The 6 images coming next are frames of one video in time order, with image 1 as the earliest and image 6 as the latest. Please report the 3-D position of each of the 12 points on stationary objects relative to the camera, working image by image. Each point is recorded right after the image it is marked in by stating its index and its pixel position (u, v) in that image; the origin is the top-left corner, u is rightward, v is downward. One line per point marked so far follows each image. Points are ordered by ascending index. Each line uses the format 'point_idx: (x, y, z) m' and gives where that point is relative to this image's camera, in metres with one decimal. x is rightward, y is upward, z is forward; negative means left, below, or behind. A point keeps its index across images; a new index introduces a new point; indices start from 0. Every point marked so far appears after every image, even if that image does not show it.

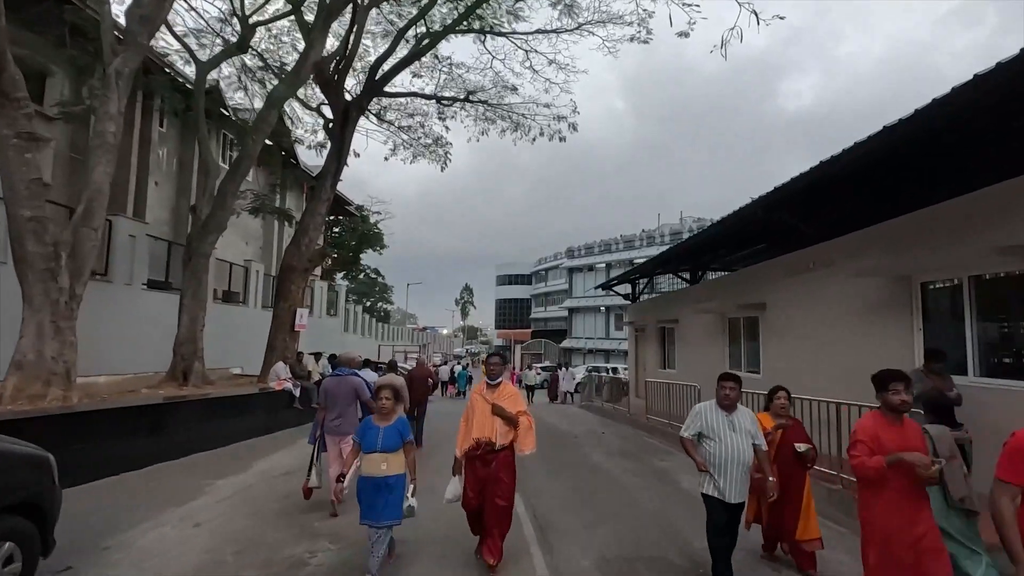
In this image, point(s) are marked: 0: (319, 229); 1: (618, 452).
0: (-6.7, +2.0, +18.4) m
1: (+2.3, -3.6, +11.5) m
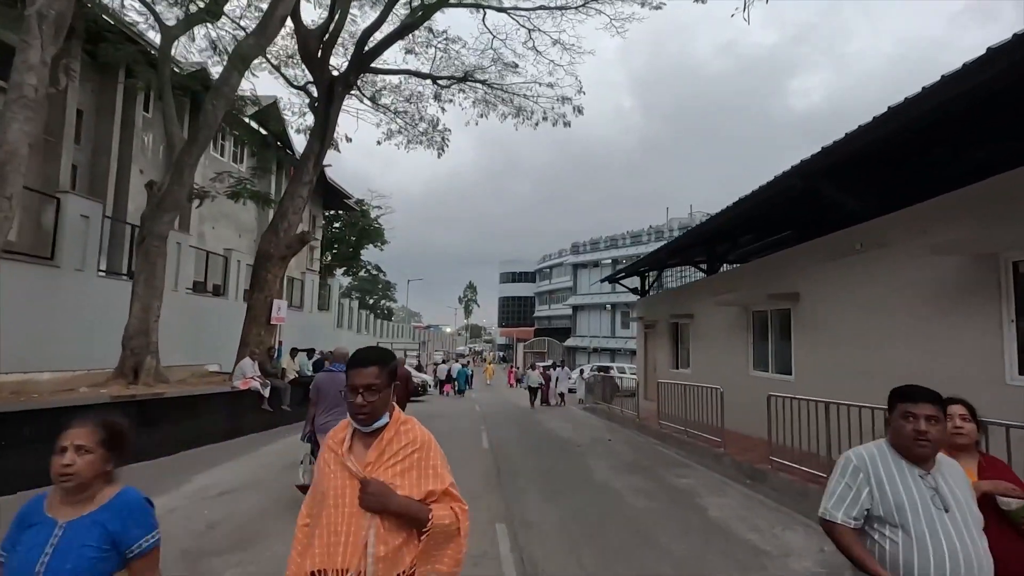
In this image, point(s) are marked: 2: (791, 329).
0: (-6.7, +2.4, +16.9) m
1: (+2.2, -3.3, +9.9) m
2: (+5.8, -0.9, +11.0) m
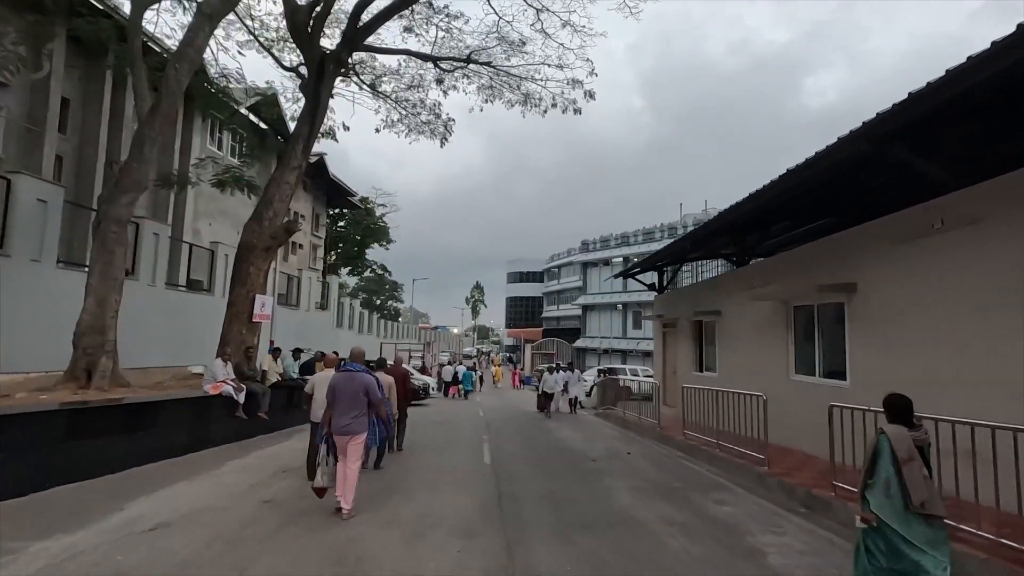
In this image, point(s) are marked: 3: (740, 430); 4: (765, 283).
0: (-6.6, +2.5, +15.4) m
1: (+2.3, -3.1, +8.3) m
2: (+5.9, -0.7, +9.4) m
3: (+4.2, -2.6, +9.9) m
4: (+5.6, +0.1, +11.7) m
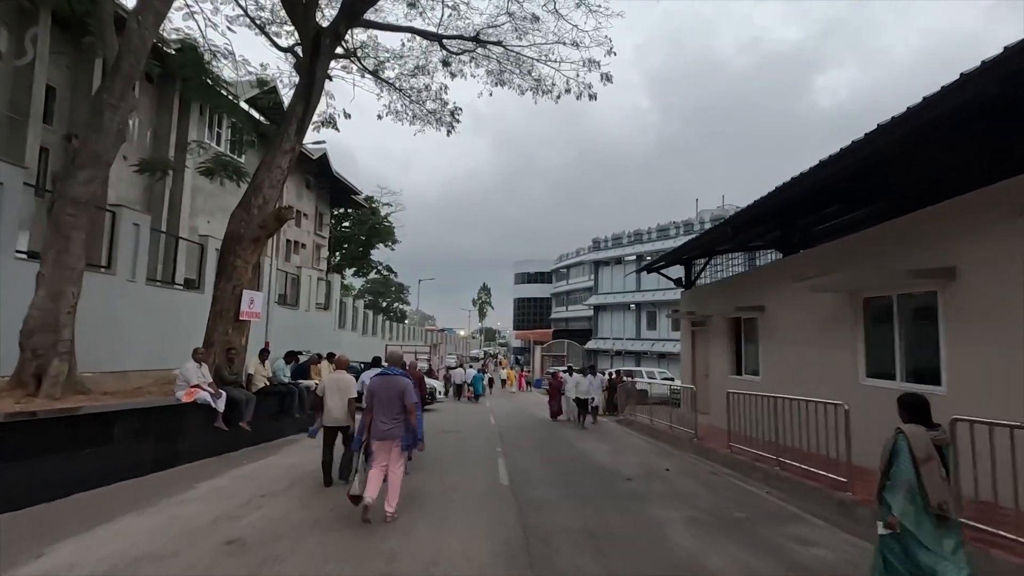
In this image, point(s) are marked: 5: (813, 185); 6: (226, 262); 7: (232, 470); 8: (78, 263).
0: (-6.2, +2.7, +14.0) m
1: (+2.6, -2.9, +6.7) m
2: (+6.2, -0.5, +7.8) m
3: (+4.6, -2.5, +8.3) m
4: (+5.9, +0.3, +10.1) m
5: (+6.1, +2.1, +10.7) m
6: (-7.1, +0.6, +13.2) m
7: (-4.8, -3.1, +9.1) m
8: (-7.4, +0.4, +9.0) m
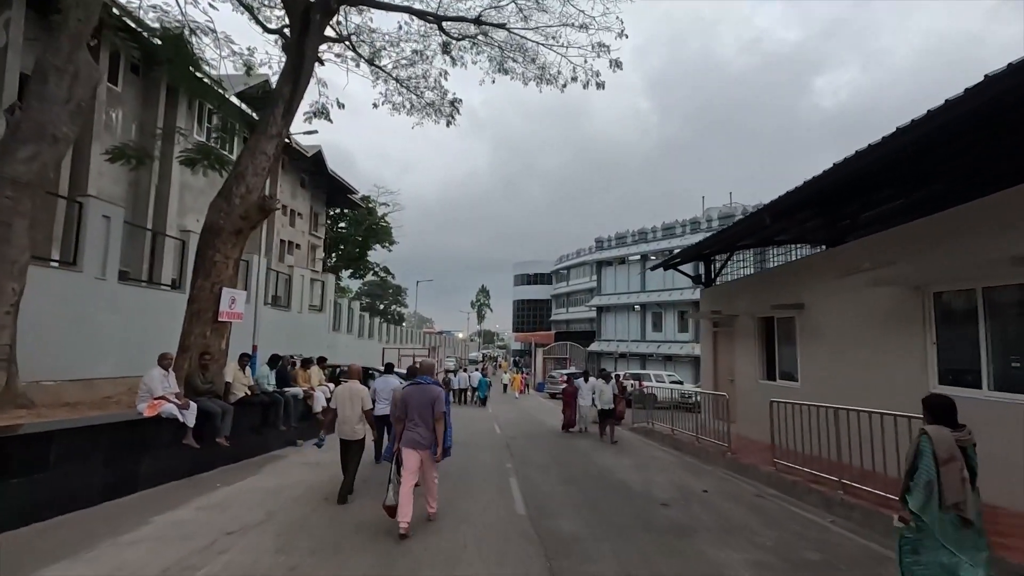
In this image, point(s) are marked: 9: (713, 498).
0: (-6.0, +2.7, +12.7) m
1: (+2.8, -2.8, +5.5) m
2: (+6.5, -0.4, +6.6) m
3: (+4.8, -2.3, +7.0) m
4: (+6.1, +0.4, +8.8) m
5: (+6.3, +2.2, +9.5) m
6: (-6.8, +0.7, +11.8) m
7: (-4.6, -3.1, +7.8) m
8: (-7.1, +0.5, +7.7) m
9: (+3.0, -3.2, +8.2) m
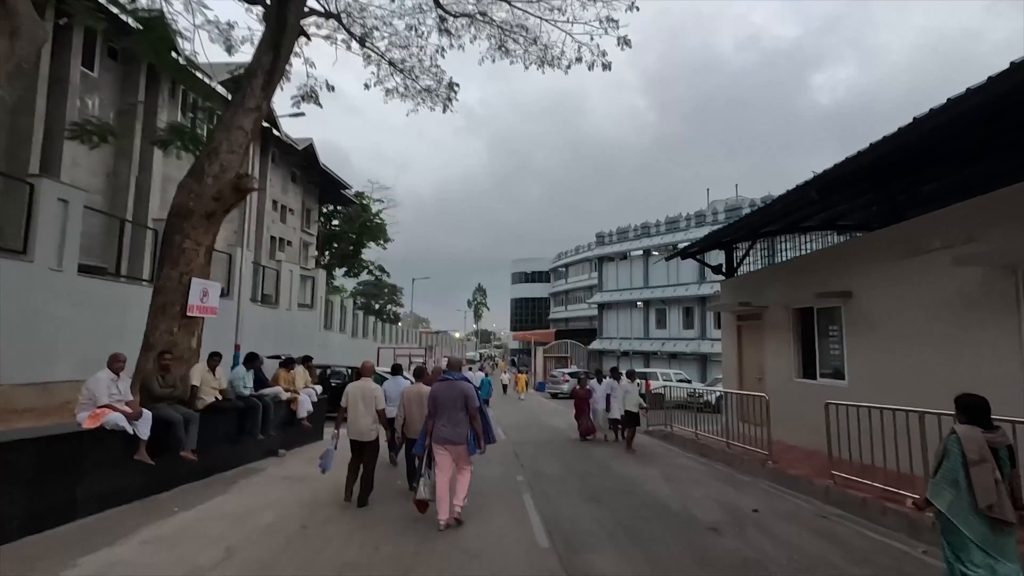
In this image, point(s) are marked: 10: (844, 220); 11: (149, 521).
0: (-5.8, +2.9, +11.3) m
1: (+3.1, -2.6, +4.2) m
2: (+6.7, -0.1, +5.3) m
3: (+5.0, -2.1, +5.7) m
4: (+6.3, +0.7, +7.5) m
5: (+6.5, +2.4, +8.2) m
6: (-6.7, +0.9, +10.5) m
7: (-4.4, -2.9, +6.5) m
8: (-7.0, +0.7, +6.3) m
9: (+3.3, -3.0, +6.9) m
10: (+9.1, +1.9, +14.6) m
11: (-4.5, -2.9, +6.5) m
